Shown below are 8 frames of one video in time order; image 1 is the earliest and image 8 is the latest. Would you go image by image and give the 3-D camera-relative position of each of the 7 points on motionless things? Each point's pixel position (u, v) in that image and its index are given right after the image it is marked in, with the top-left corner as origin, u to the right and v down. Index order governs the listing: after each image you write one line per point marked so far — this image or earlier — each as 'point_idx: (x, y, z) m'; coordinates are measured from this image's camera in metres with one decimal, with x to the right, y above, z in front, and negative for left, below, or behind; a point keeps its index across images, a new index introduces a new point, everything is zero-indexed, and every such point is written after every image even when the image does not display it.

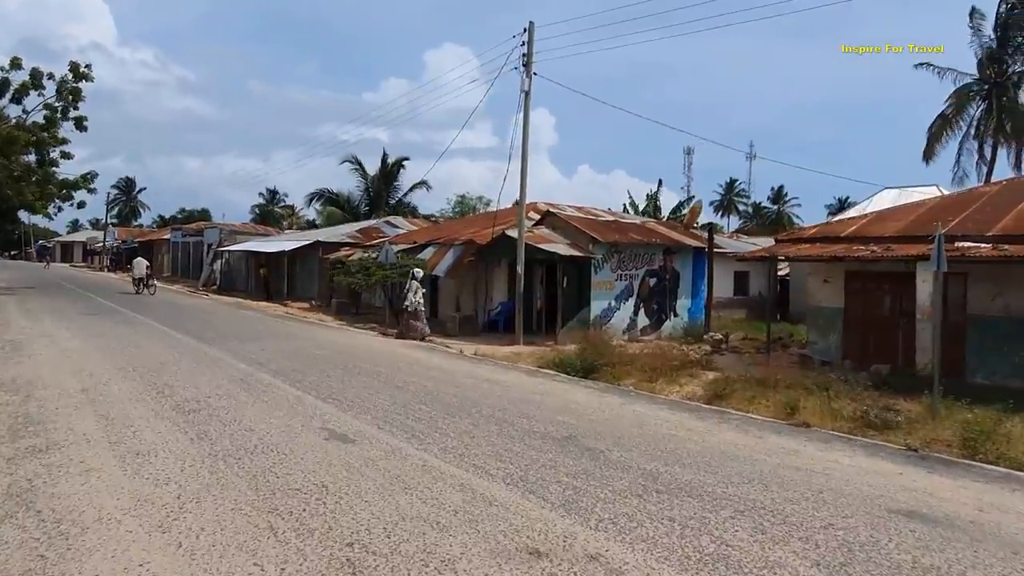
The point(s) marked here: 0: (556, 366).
0: (+1.1, -1.8, +17.4) m
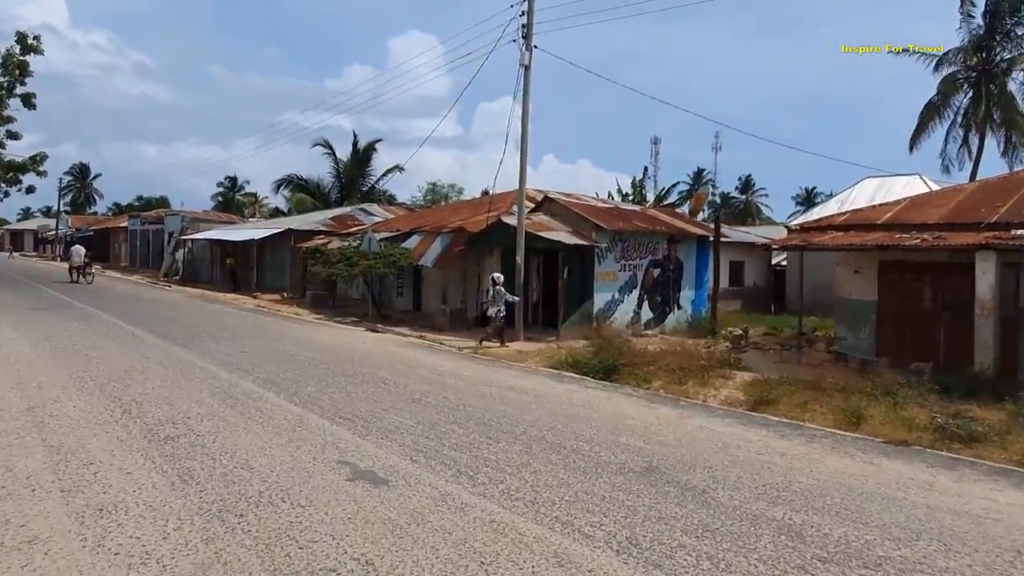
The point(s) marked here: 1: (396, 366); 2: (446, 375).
0: (+1.3, -1.7, +15.8) m
1: (-2.0, -1.3, +12.6) m
2: (-1.1, -1.4, +11.8) m
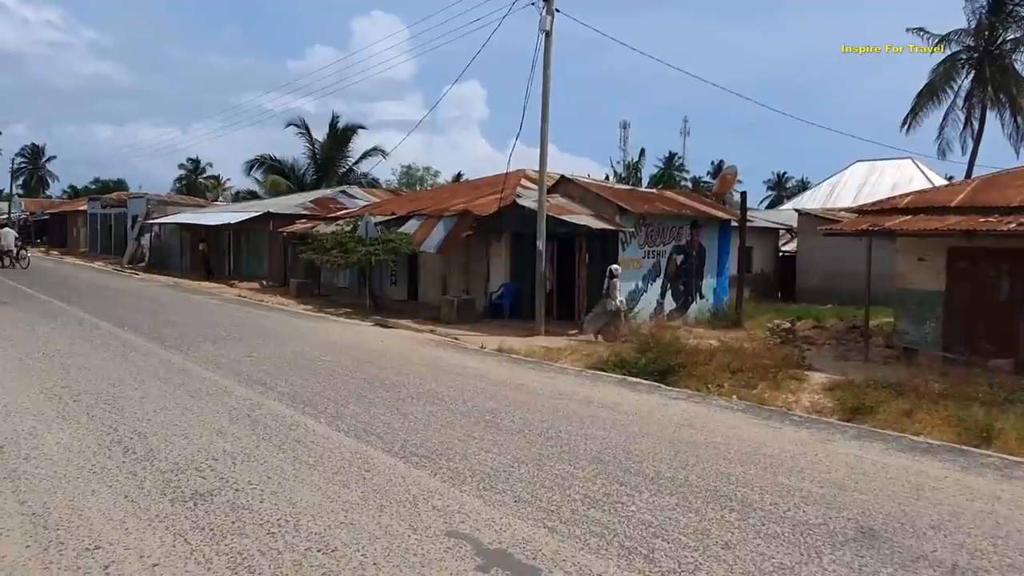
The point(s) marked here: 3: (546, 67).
0: (+2.0, -1.5, +14.0) m
1: (-1.1, -1.2, +10.7) m
2: (-0.2, -1.3, +10.0) m
3: (+0.8, +5.6, +18.4) m
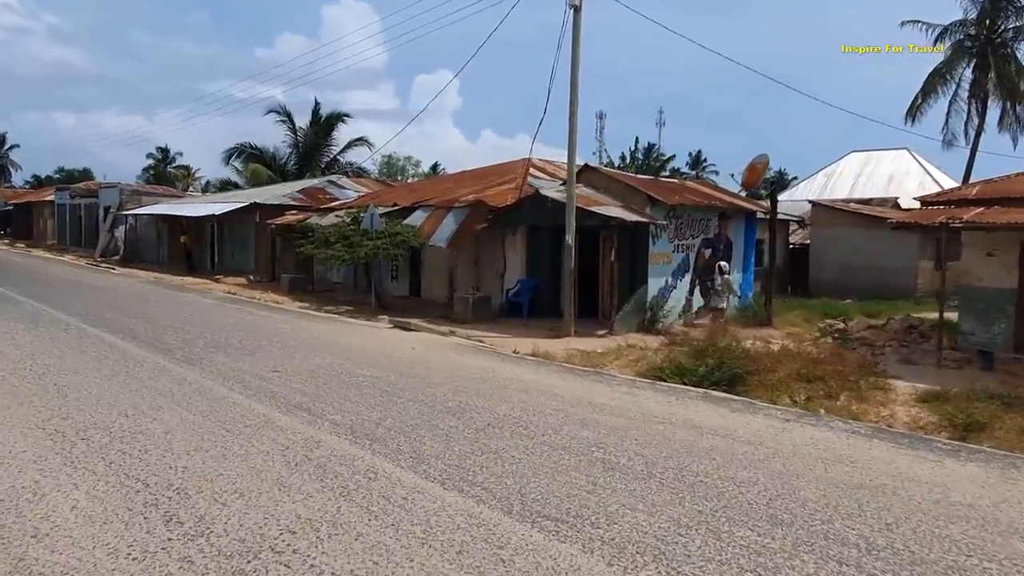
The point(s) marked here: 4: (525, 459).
0: (+2.8, -1.5, +12.7) m
1: (-0.2, -1.3, +9.2) m
2: (+0.8, -1.4, +8.5) m
3: (+1.5, +5.6, +16.9) m
4: (+0.1, -1.5, +6.3) m
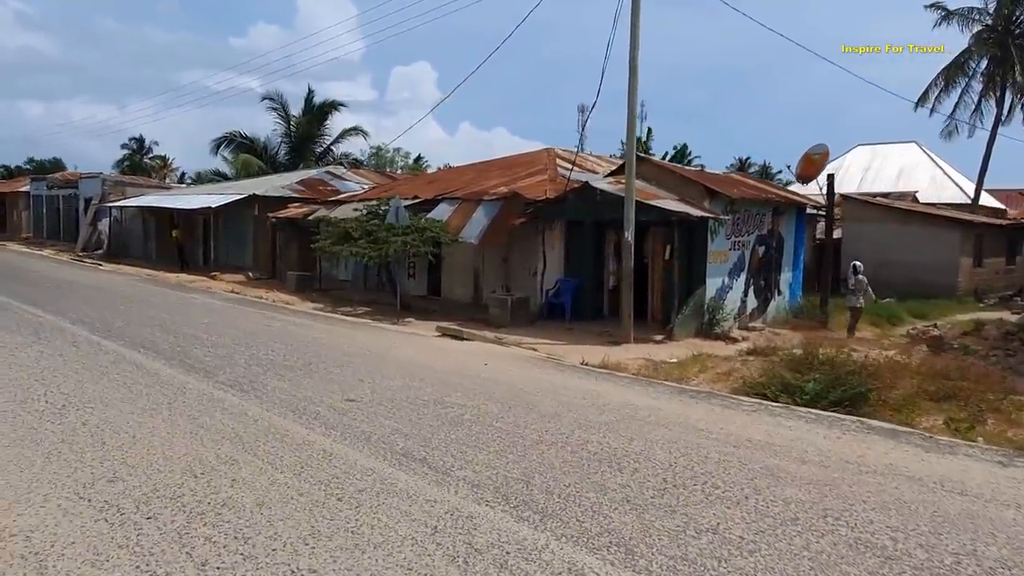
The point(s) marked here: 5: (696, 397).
0: (+4.1, -1.6, +11.1) m
1: (+1.2, -1.4, +7.6) m
2: (+2.2, -1.5, +6.9) m
3: (+2.6, +5.6, +15.2) m
4: (+1.6, -1.6, +4.6) m
5: (+2.4, -1.4, +9.4) m
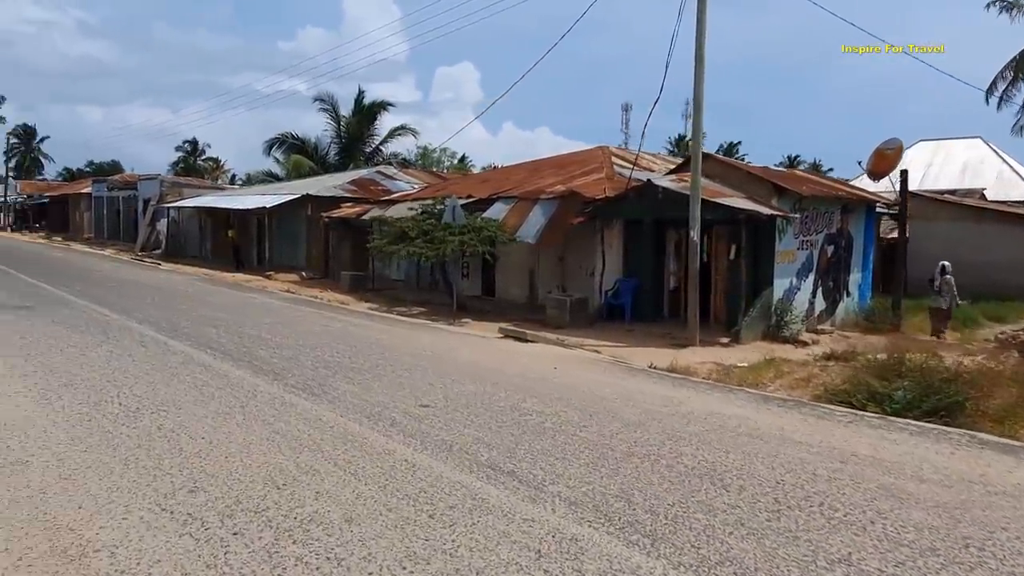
0: (+5.1, -1.6, +10.5) m
1: (+2.0, -1.4, +7.1) m
2: (+3.0, -1.5, +6.4) m
3: (+3.9, +5.6, +14.6) m
4: (+2.2, -1.6, +4.1) m
5: (+3.3, -1.4, +8.9) m
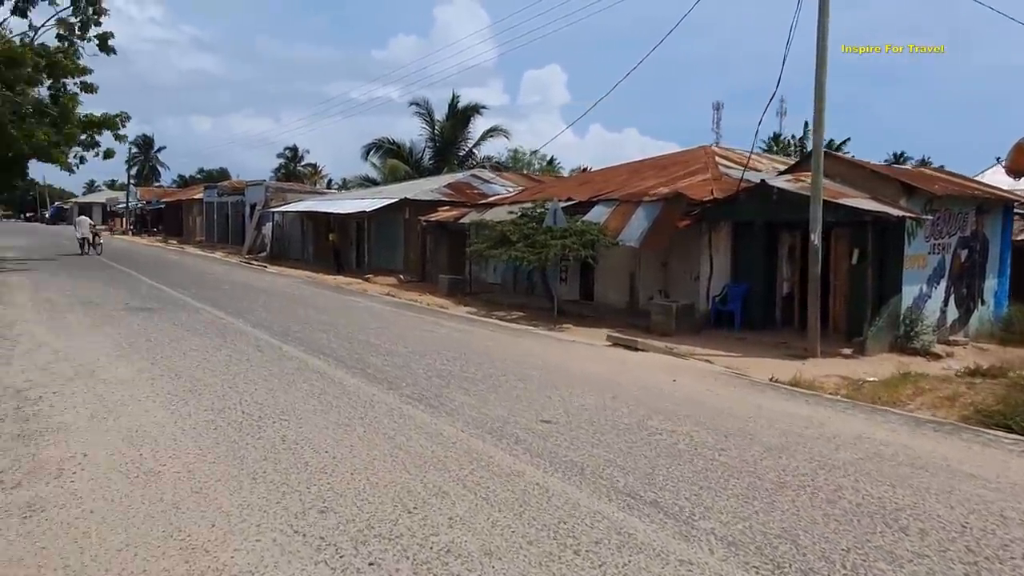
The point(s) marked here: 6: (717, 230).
0: (+6.6, -1.7, +9.4) m
1: (+3.1, -1.5, +6.4) m
2: (+4.0, -1.6, +5.6) m
3: (+6.0, +5.4, +13.7) m
4: (+3.1, -1.7, +3.4) m
5: (+4.7, -1.6, +8.0) m
6: (+5.1, +1.4, +18.1) m
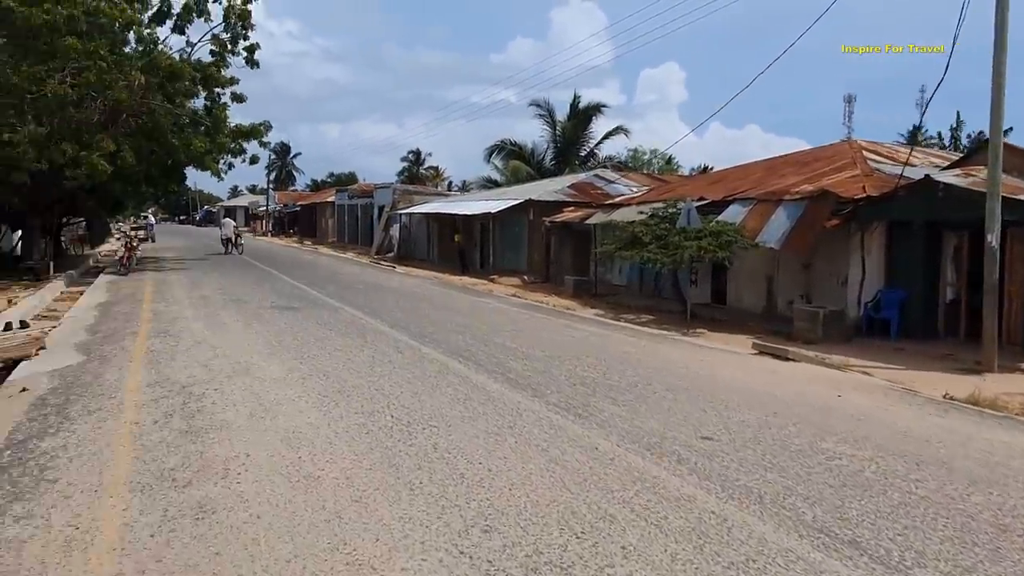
0: (+8.3, -1.8, +7.8) m
1: (+4.4, -1.6, +5.4) m
2: (+5.2, -1.7, +4.5) m
3: (+8.4, +5.3, +12.2) m
4: (+3.9, -1.8, +2.5) m
5: (+6.2, -1.7, +6.8) m
6: (+8.2, +1.3, +16.7) m
